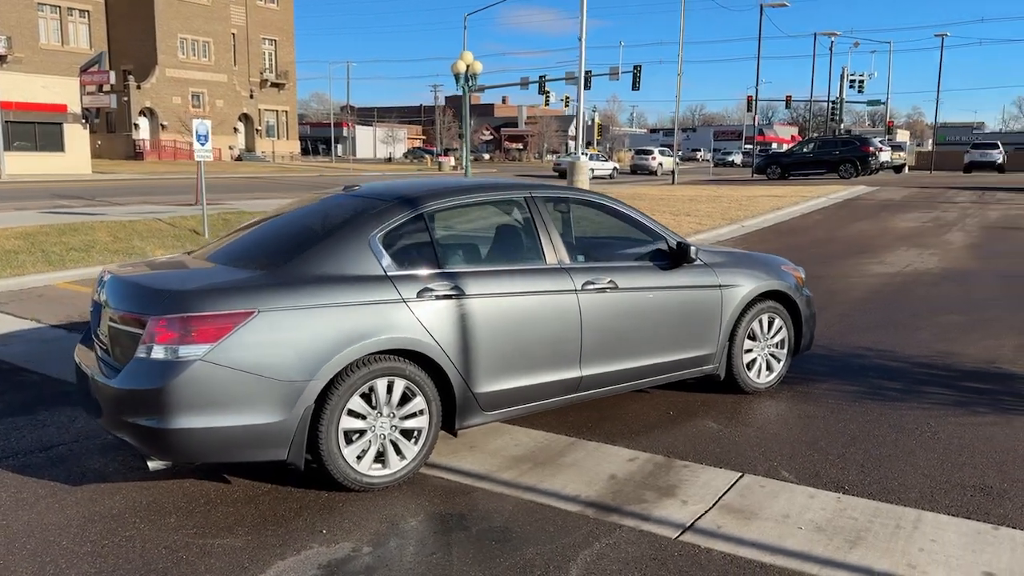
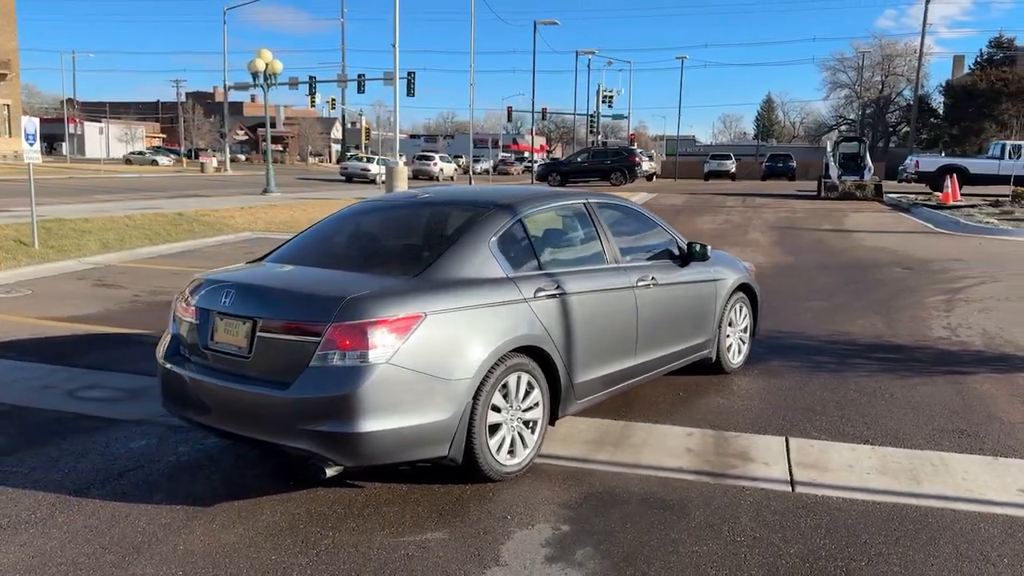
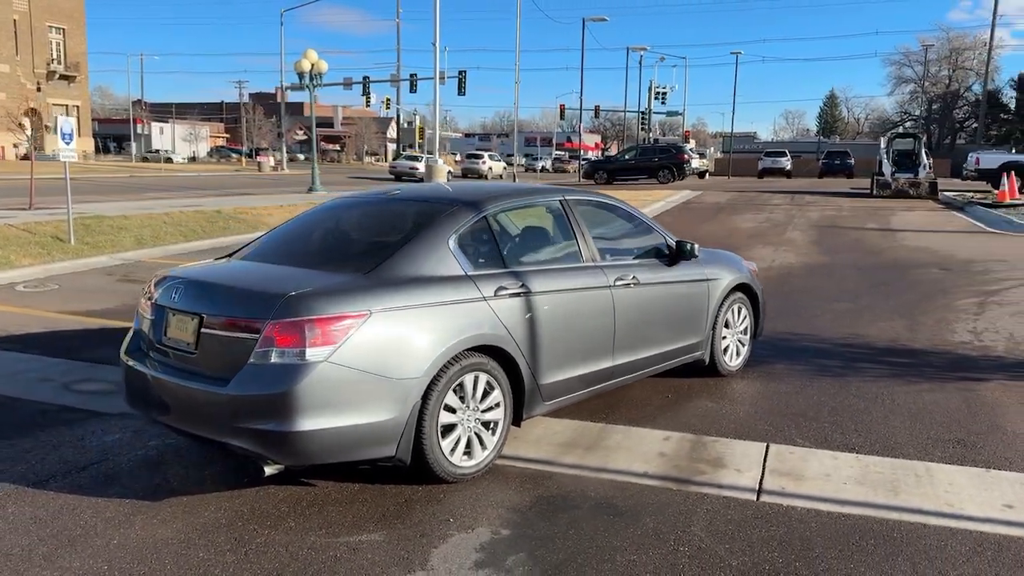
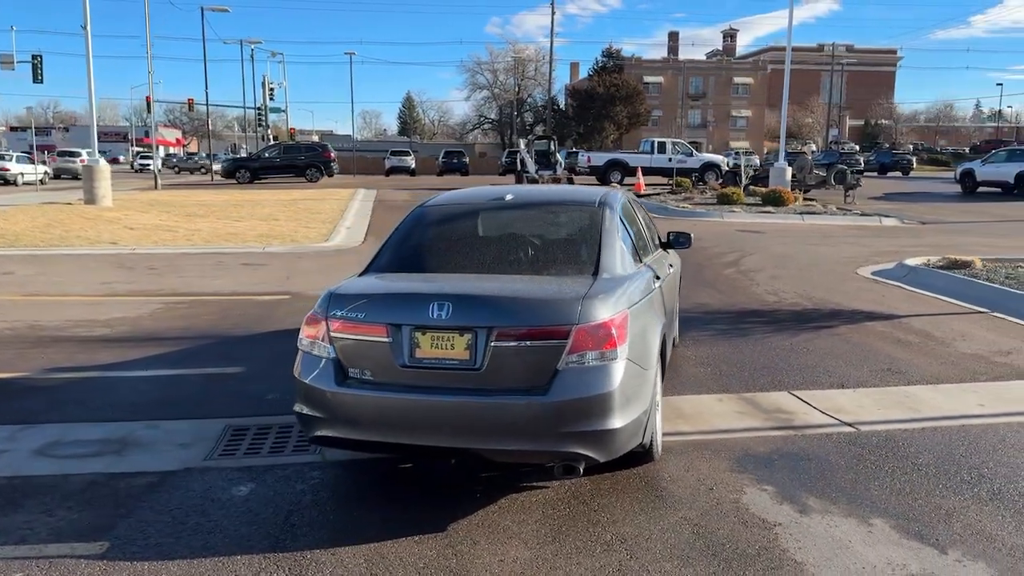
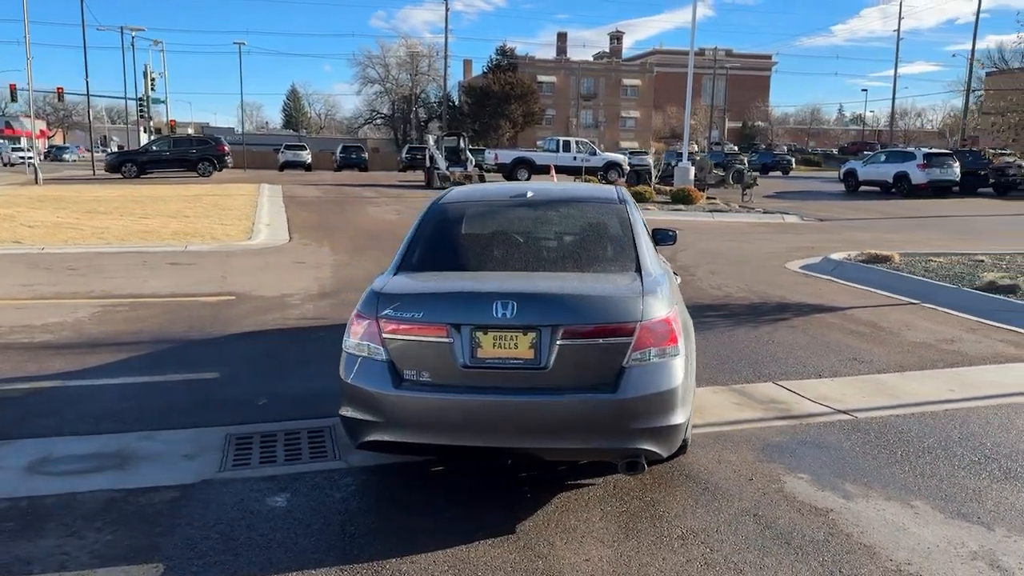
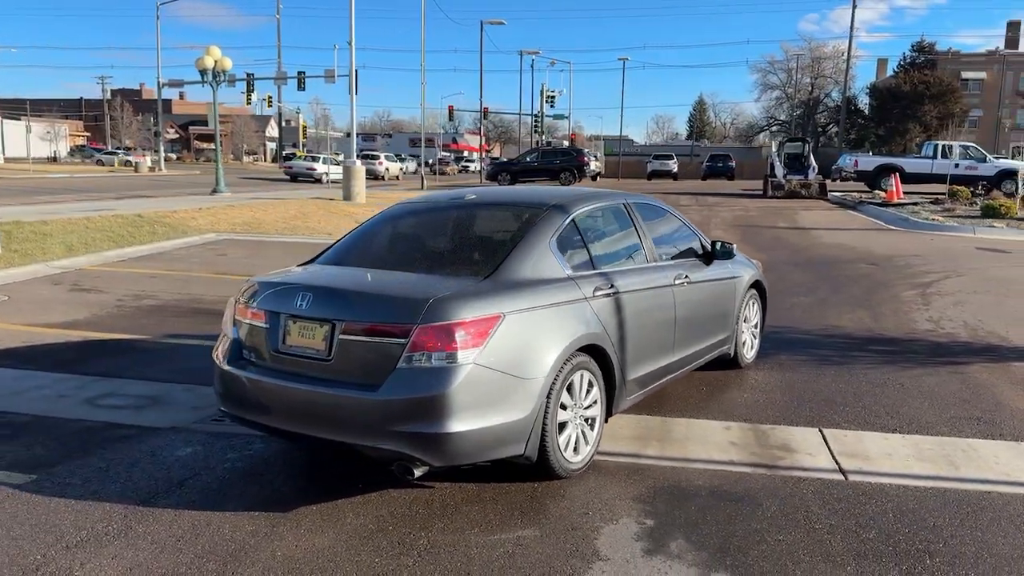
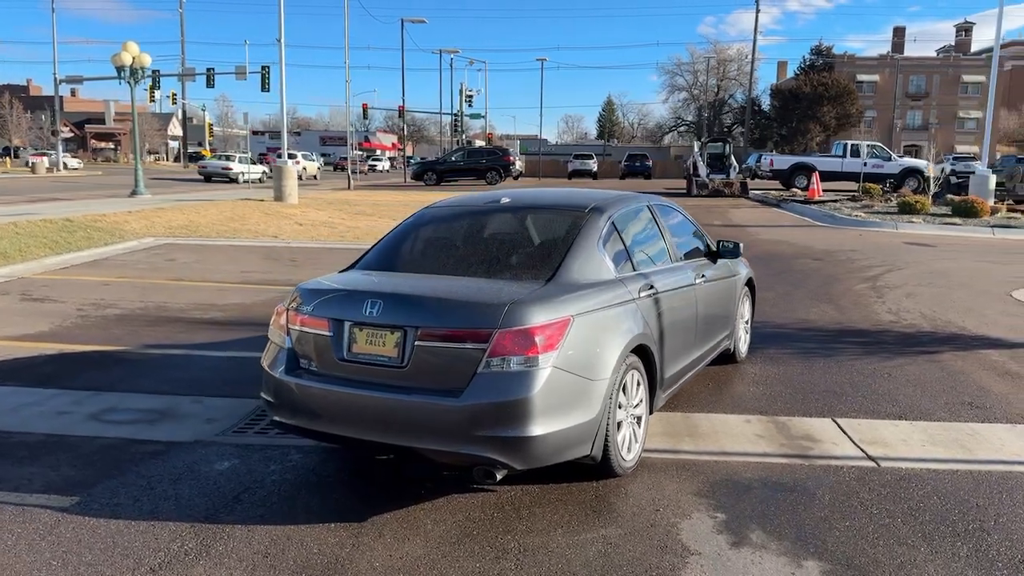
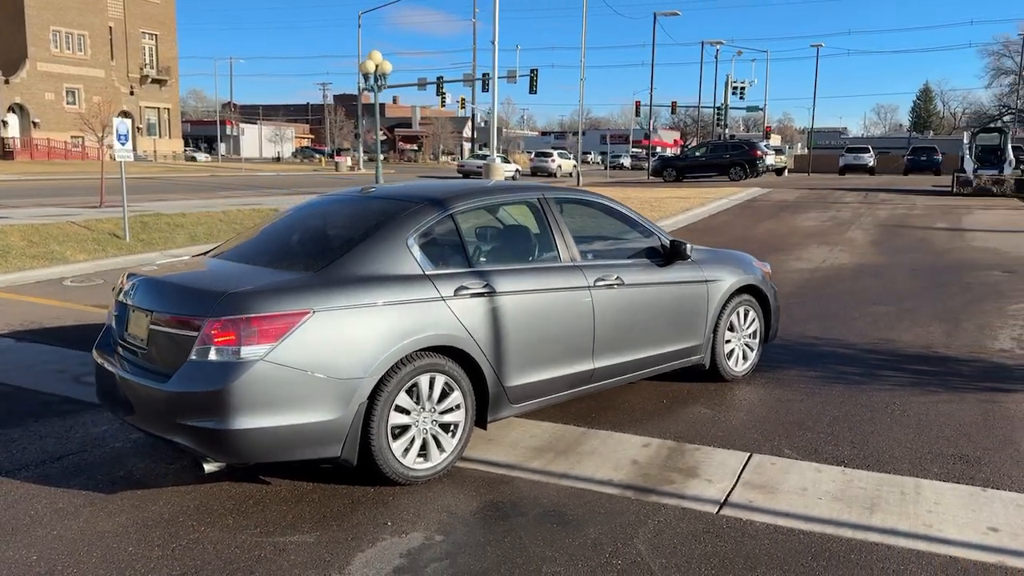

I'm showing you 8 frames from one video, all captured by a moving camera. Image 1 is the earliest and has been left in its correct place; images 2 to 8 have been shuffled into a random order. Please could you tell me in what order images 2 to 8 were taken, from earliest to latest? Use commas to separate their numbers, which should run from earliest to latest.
8, 3, 2, 6, 7, 4, 5
